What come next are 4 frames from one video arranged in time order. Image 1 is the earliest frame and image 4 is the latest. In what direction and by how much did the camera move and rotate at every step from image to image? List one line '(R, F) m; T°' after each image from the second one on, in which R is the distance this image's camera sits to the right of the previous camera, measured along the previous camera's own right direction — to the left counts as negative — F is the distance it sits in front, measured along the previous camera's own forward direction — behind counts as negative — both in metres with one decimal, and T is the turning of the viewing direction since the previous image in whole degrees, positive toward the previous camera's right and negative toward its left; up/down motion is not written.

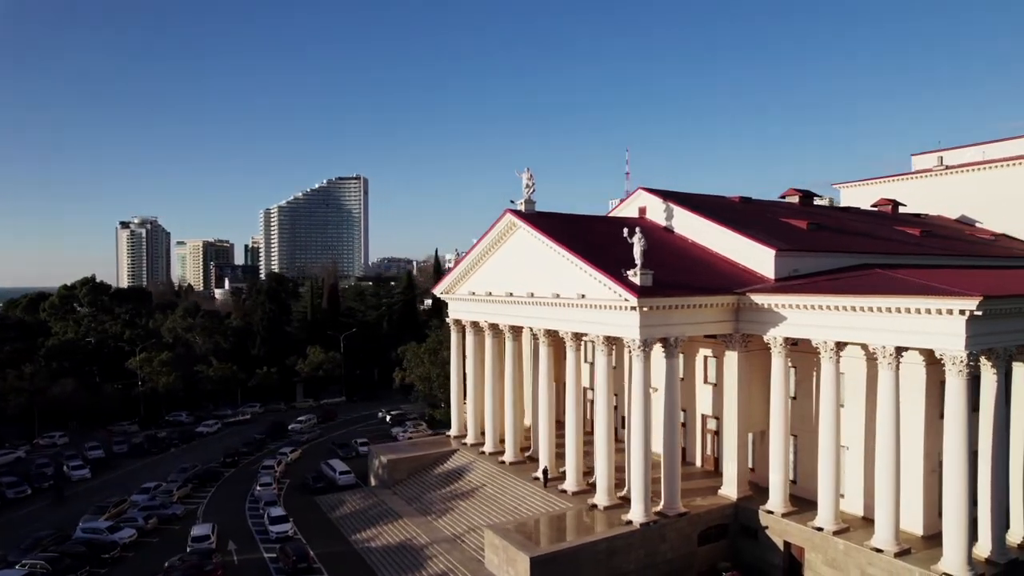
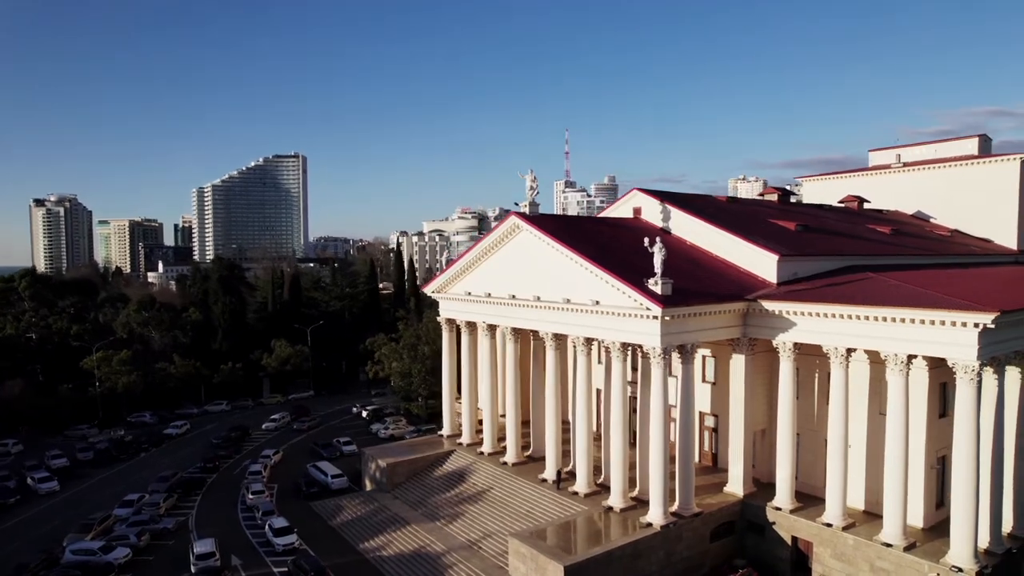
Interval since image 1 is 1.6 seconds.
(-3.1, +0.3) m; +6°
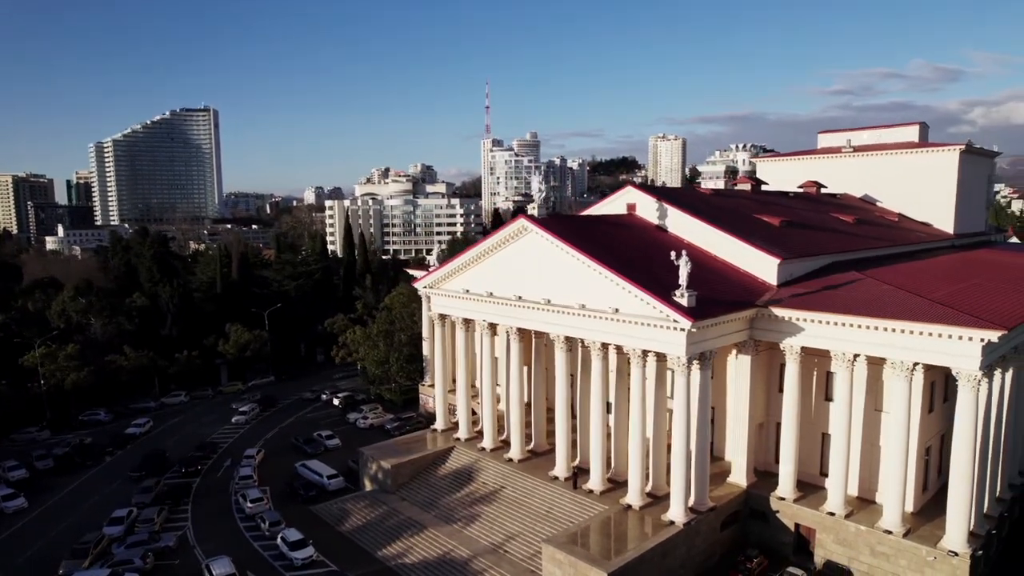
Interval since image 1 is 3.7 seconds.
(-4.2, +0.3) m; +7°
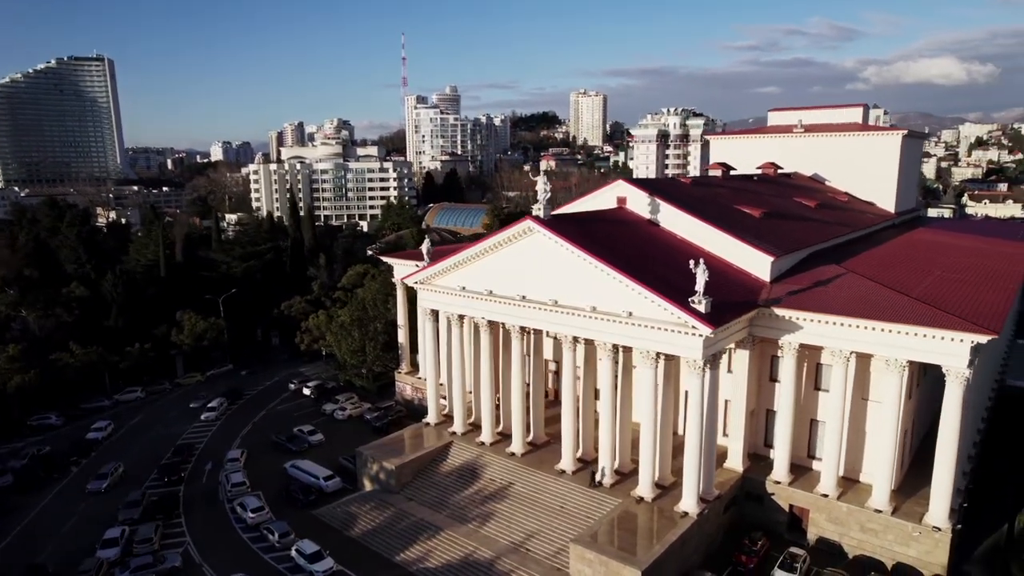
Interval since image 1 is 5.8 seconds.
(-4.1, +0.3) m; +7°
